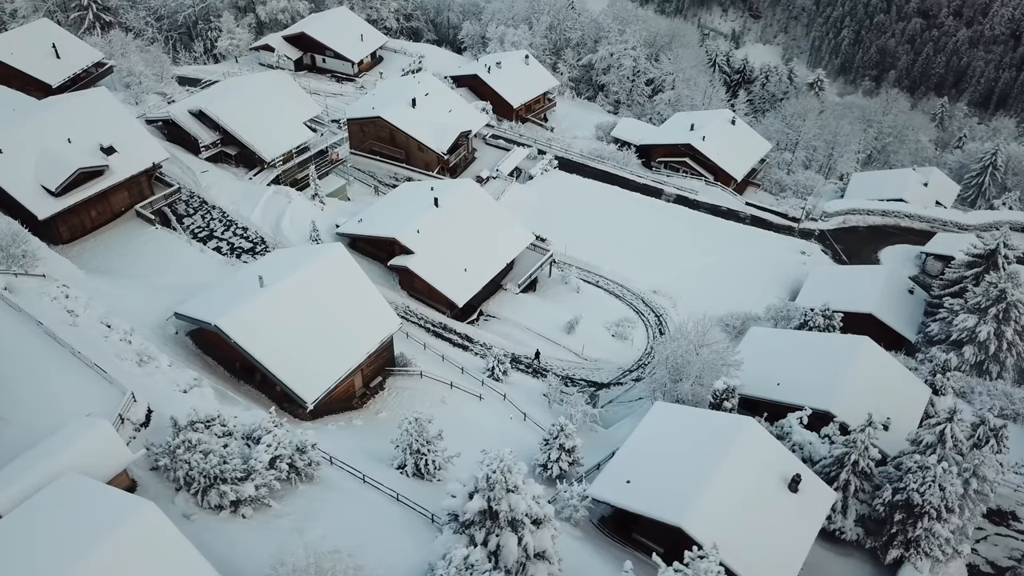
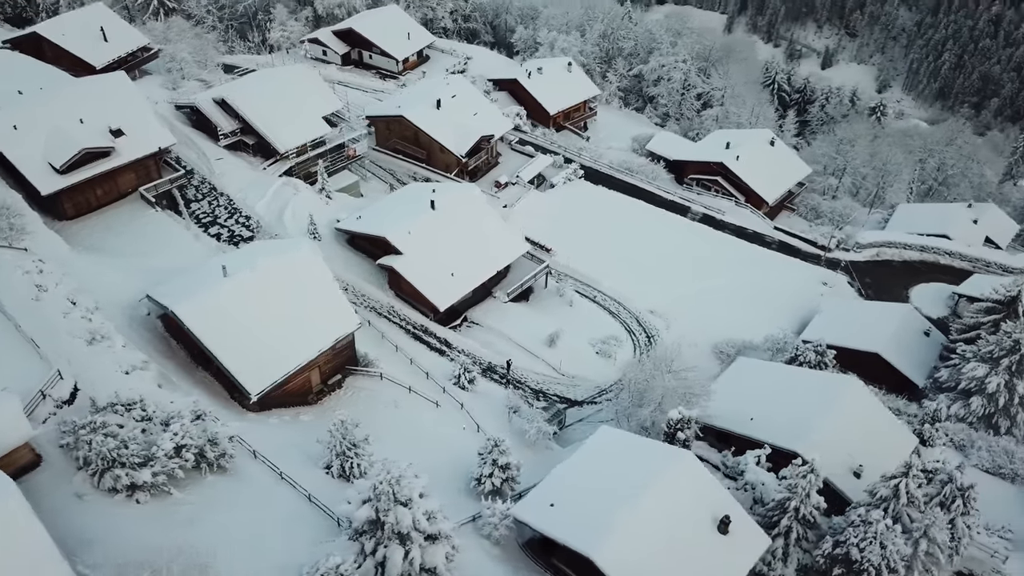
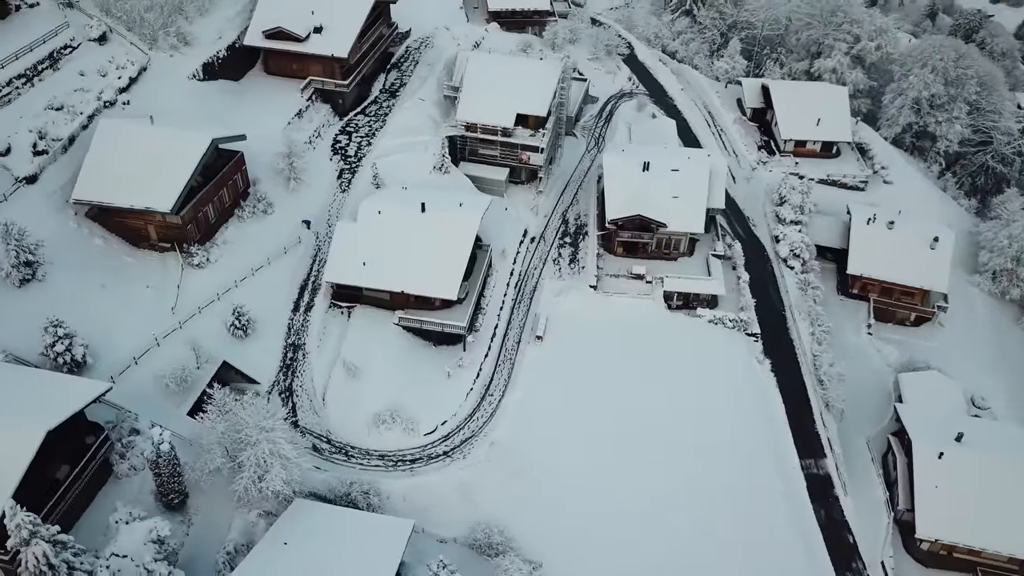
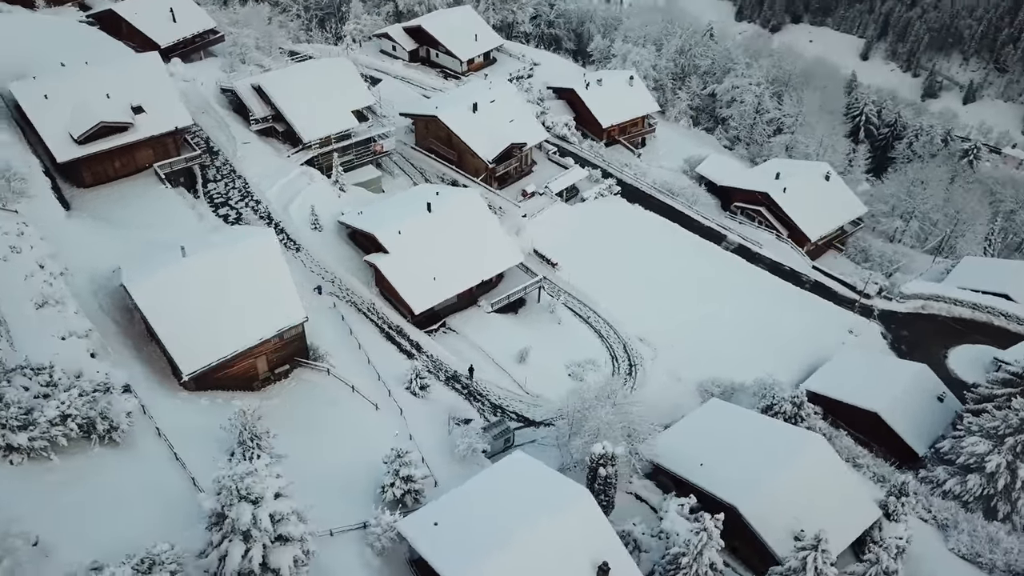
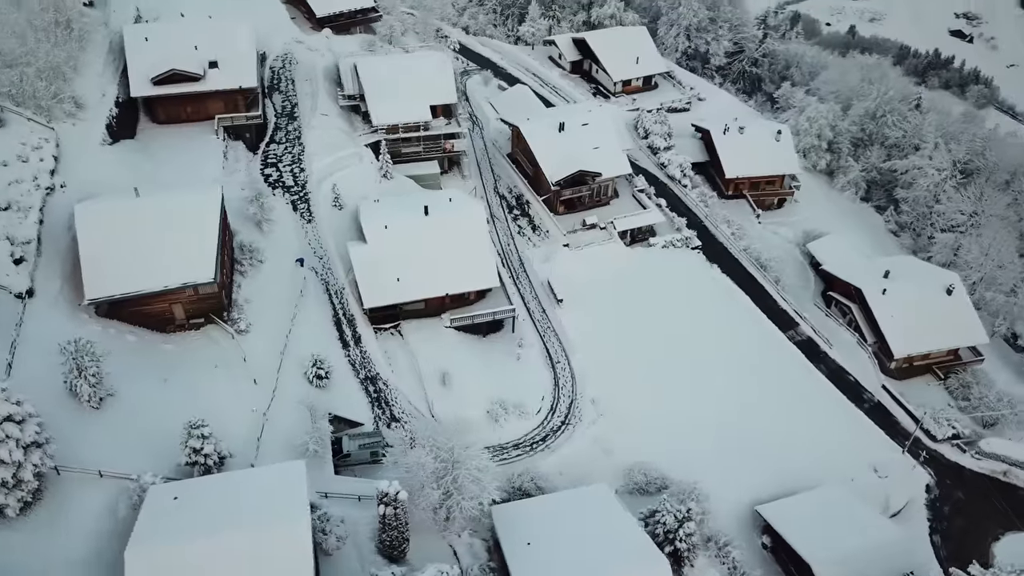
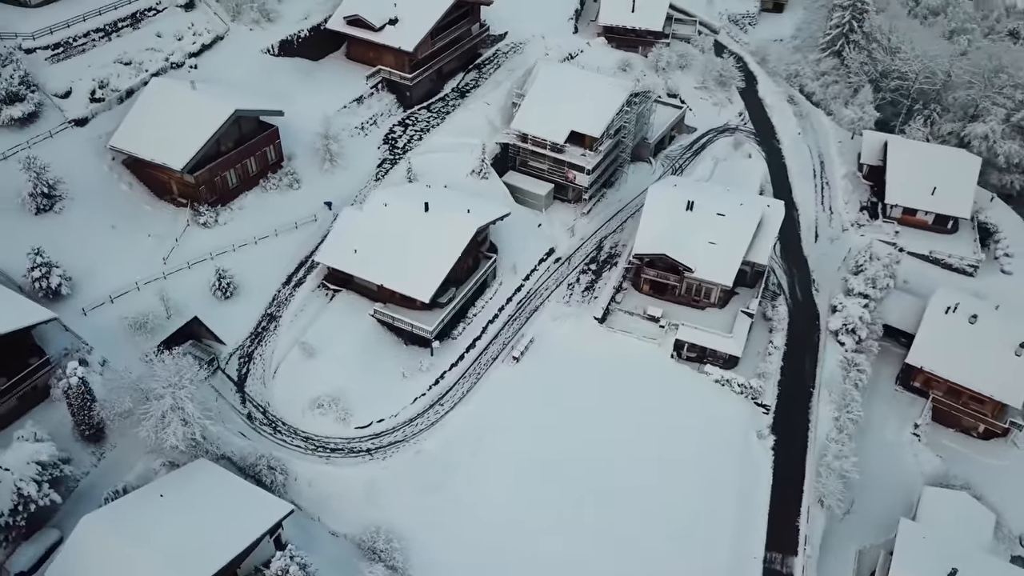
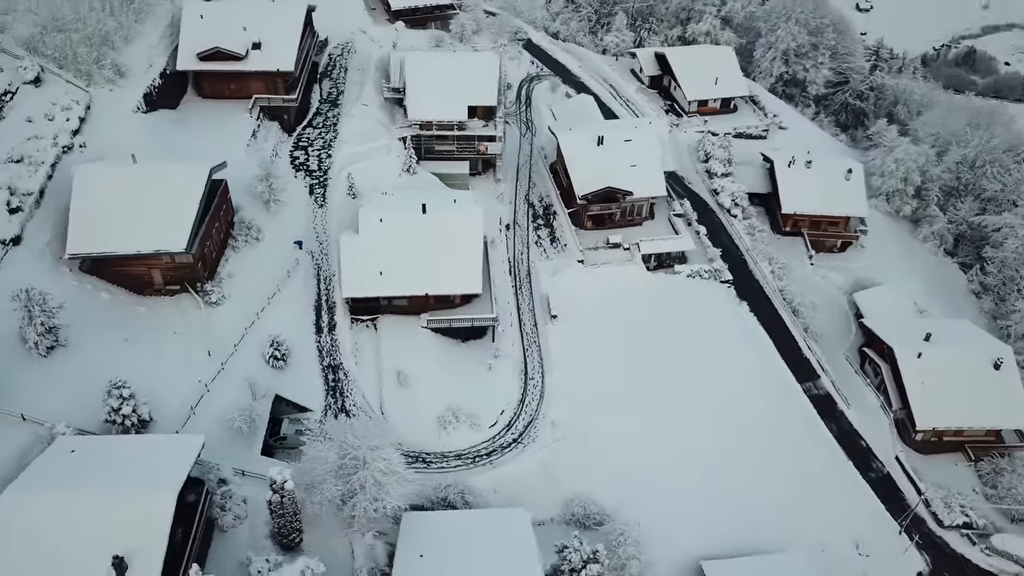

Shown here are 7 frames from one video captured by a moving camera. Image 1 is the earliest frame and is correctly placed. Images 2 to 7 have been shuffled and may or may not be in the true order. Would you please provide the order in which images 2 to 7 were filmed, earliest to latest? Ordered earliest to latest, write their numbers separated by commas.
2, 4, 5, 7, 3, 6
